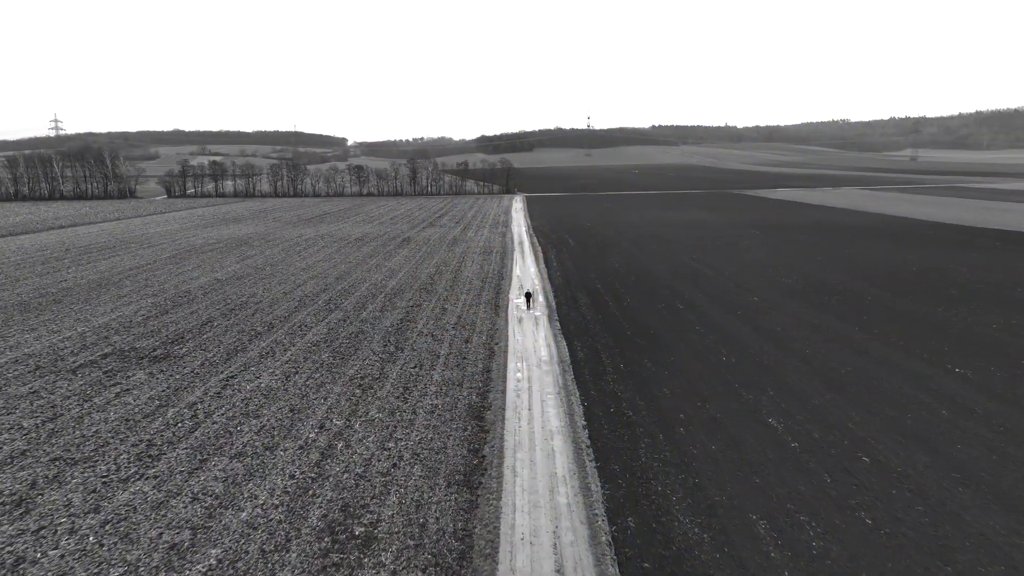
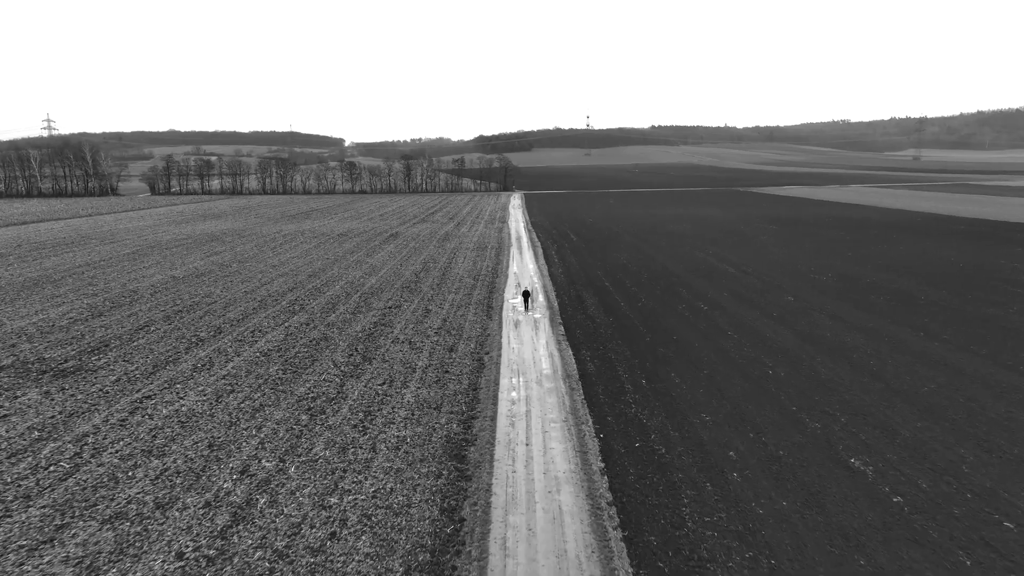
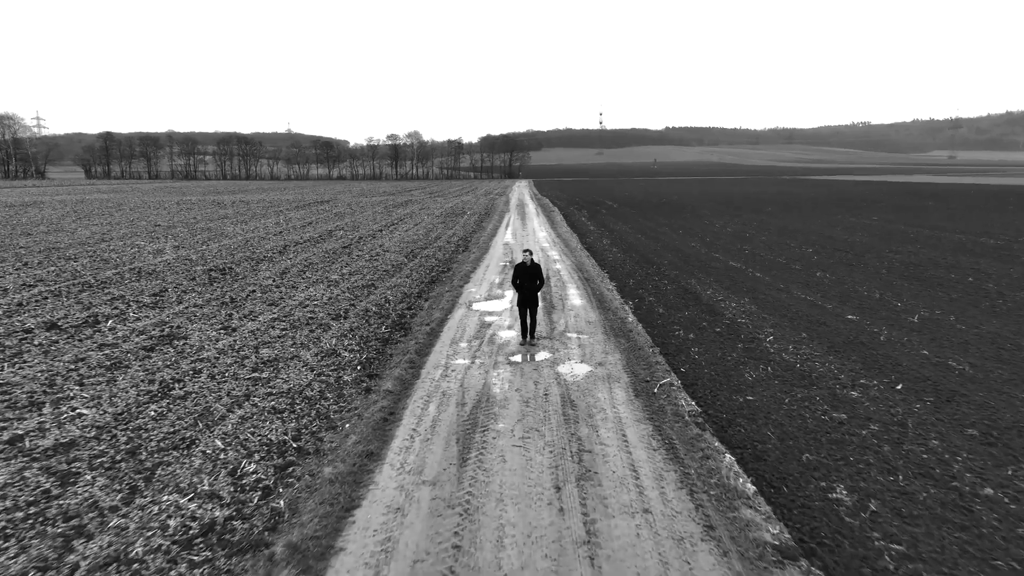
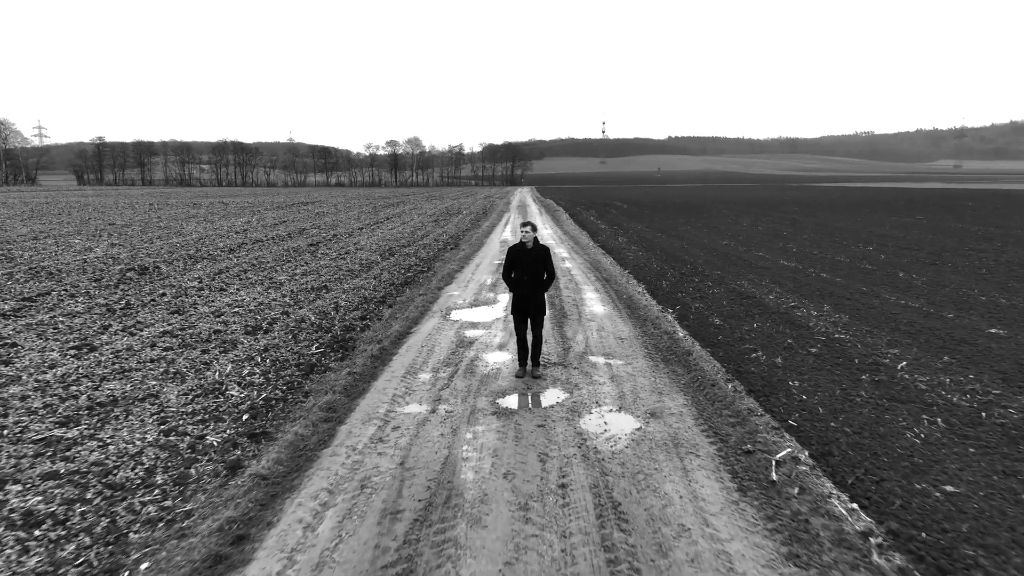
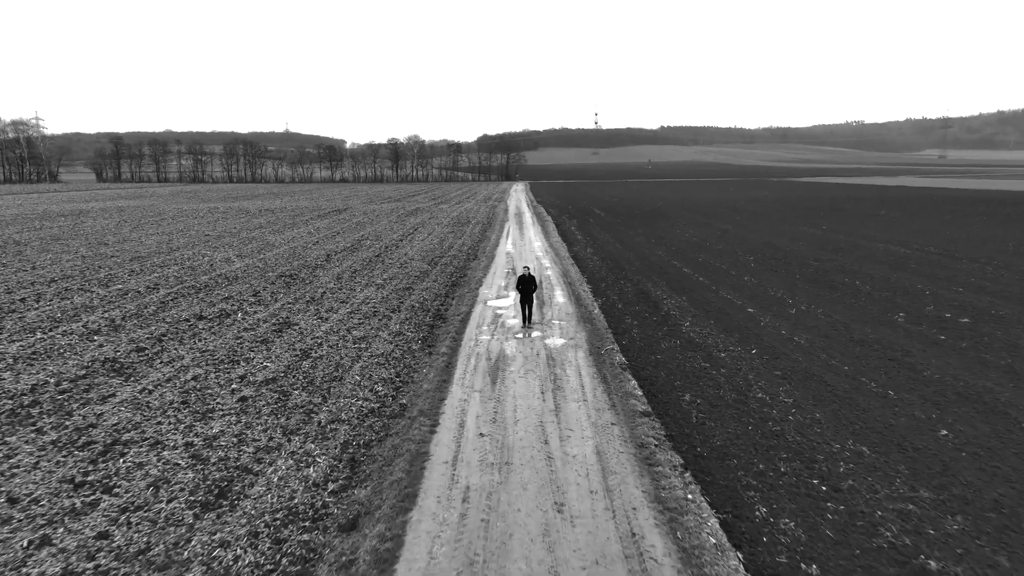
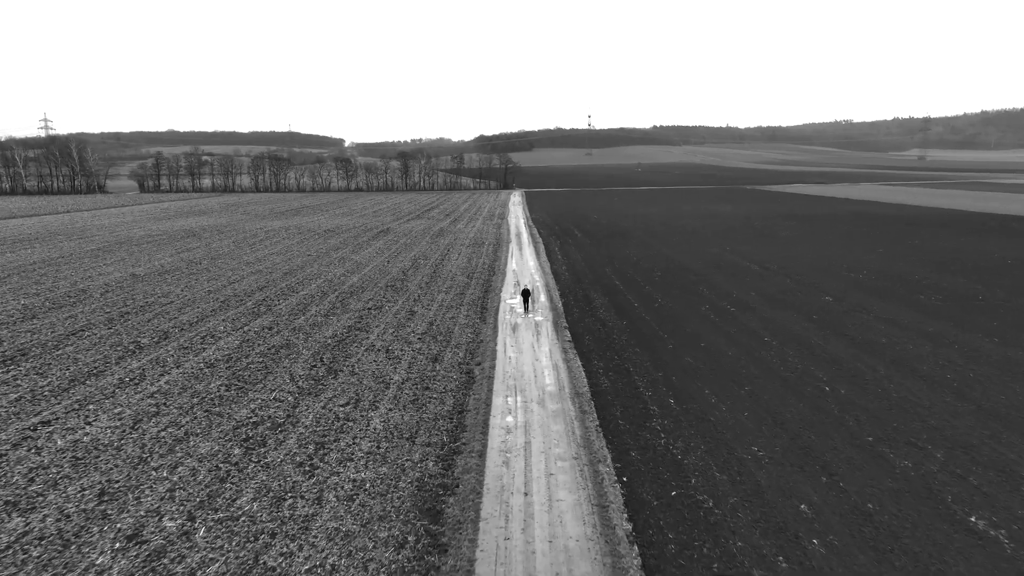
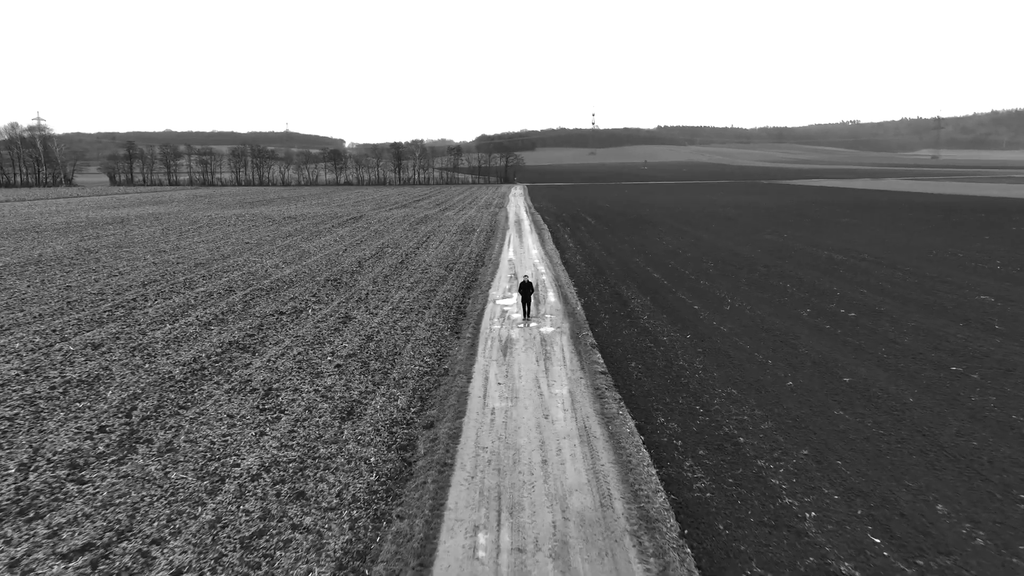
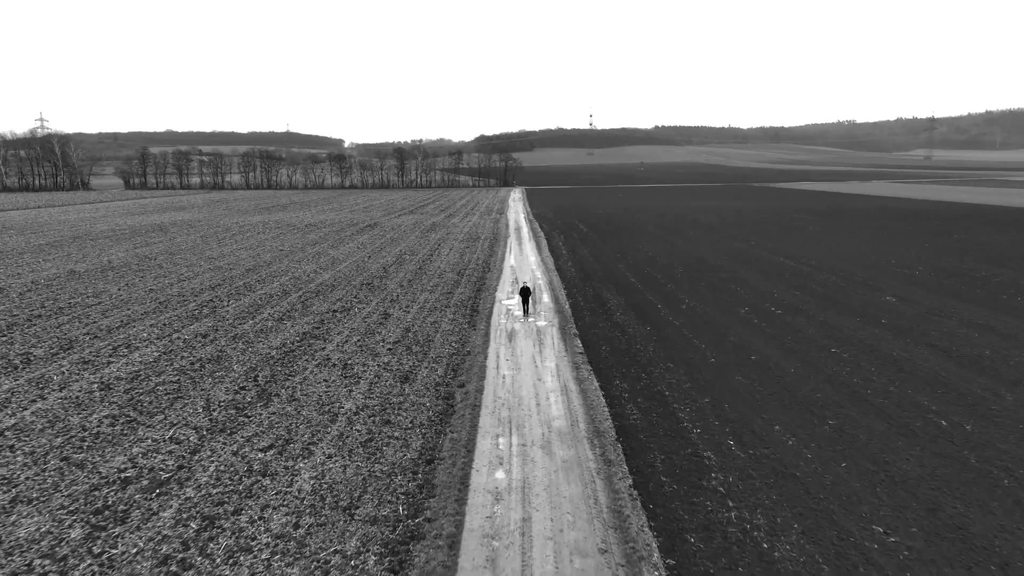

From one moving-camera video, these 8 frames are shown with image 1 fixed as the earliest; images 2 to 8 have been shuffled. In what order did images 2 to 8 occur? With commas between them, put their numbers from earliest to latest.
2, 6, 8, 7, 5, 3, 4
